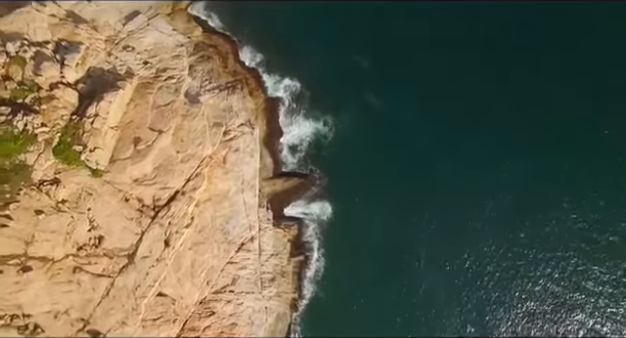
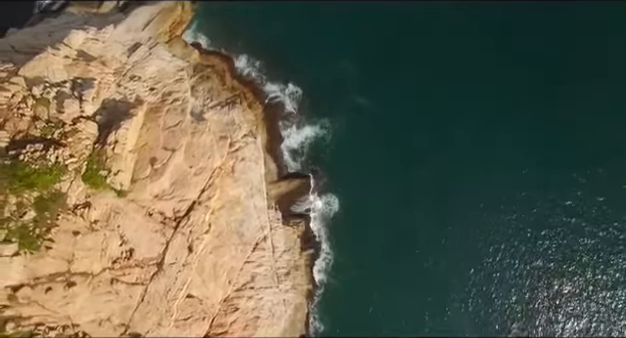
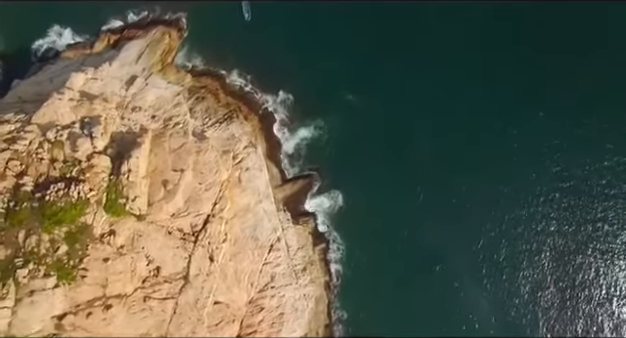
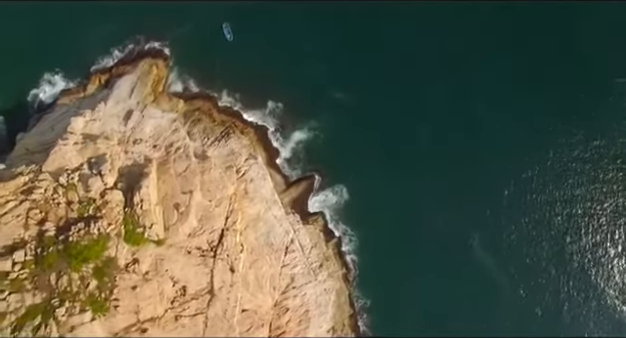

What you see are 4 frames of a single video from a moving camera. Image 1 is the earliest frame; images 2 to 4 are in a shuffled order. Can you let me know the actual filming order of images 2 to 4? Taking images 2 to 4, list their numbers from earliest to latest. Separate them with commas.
2, 3, 4
